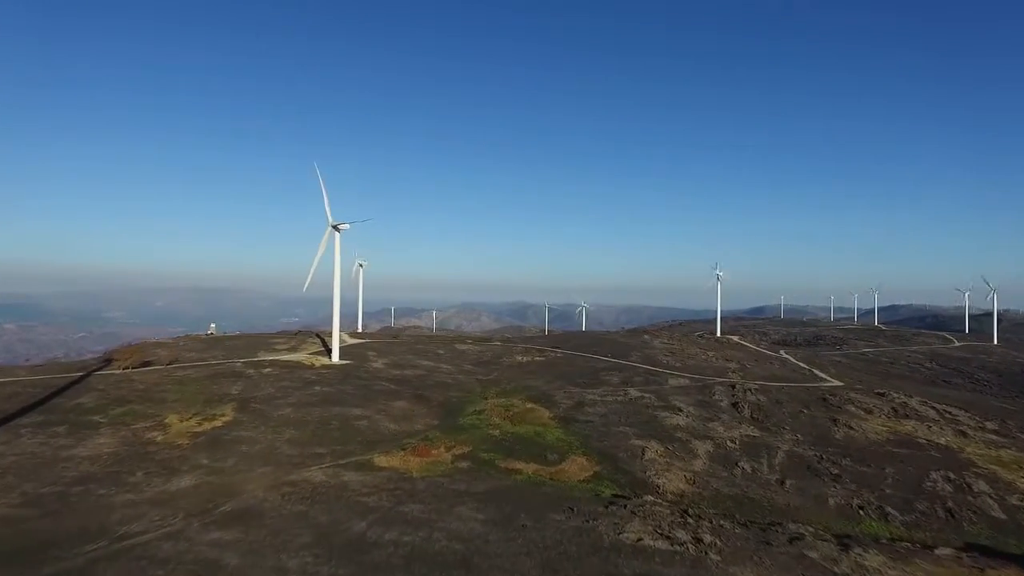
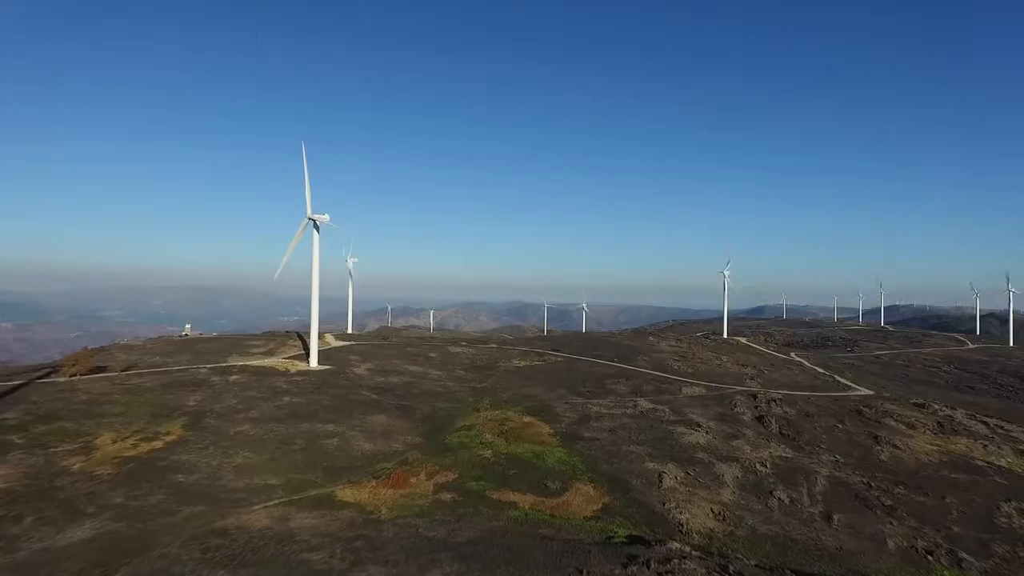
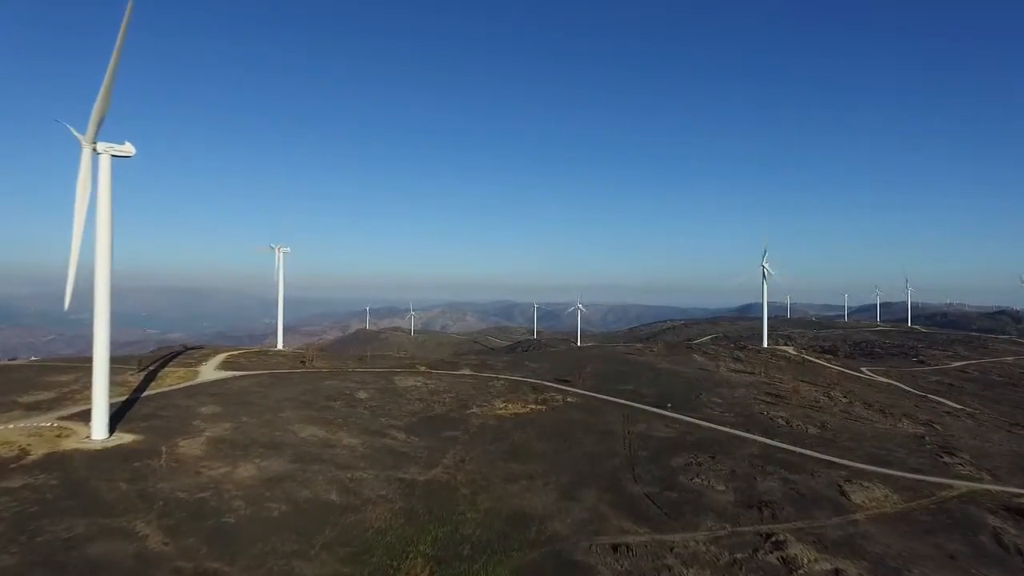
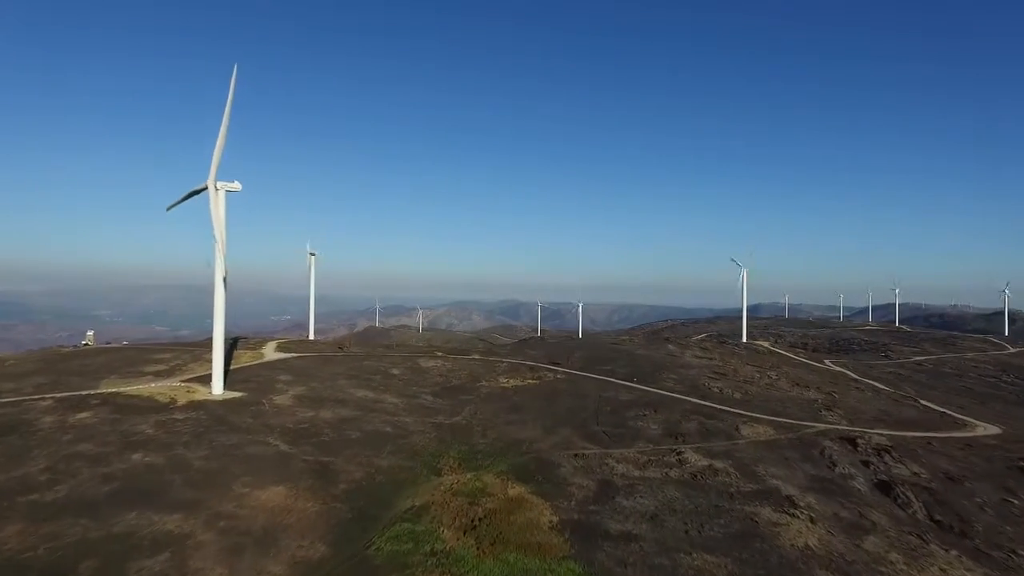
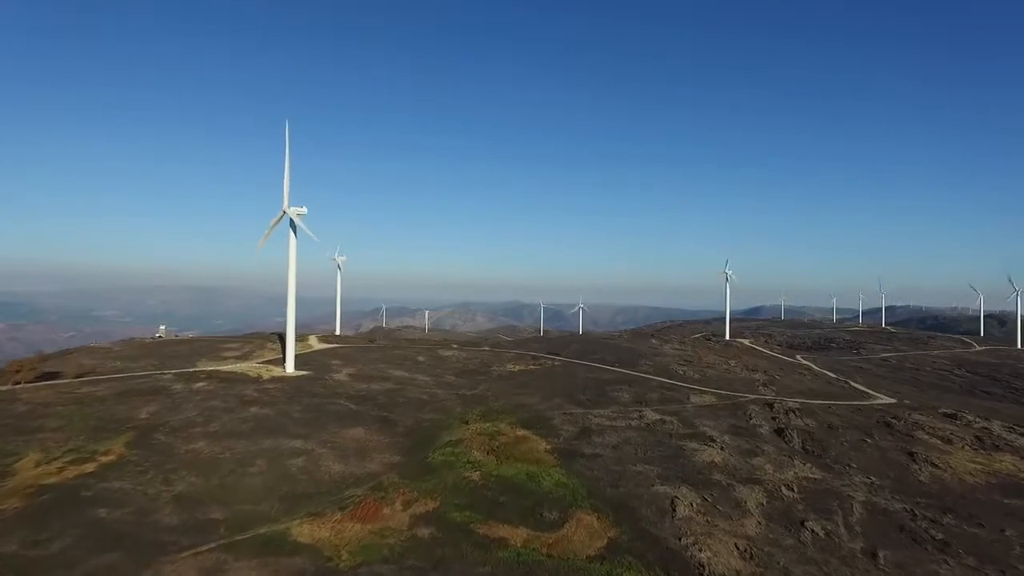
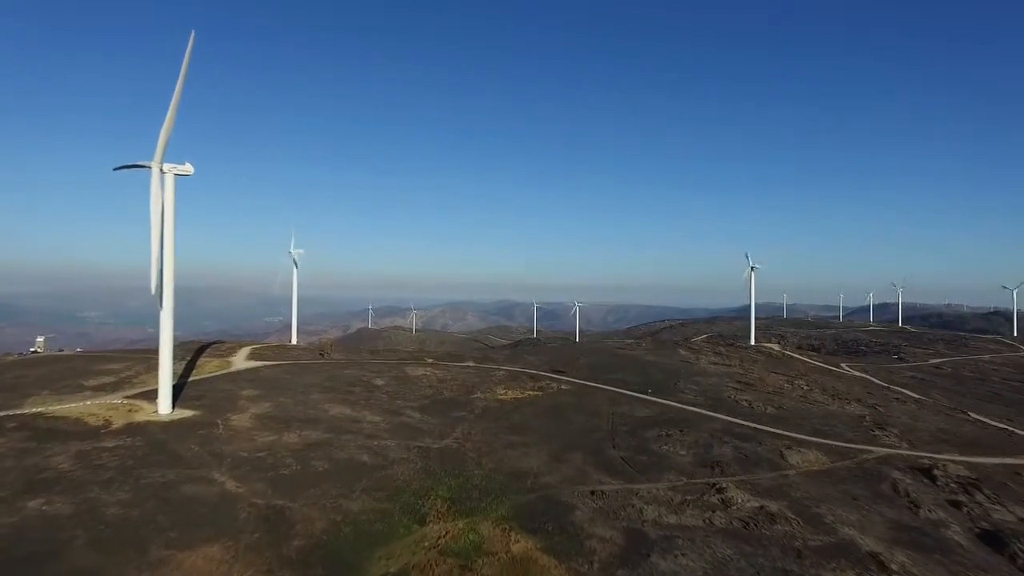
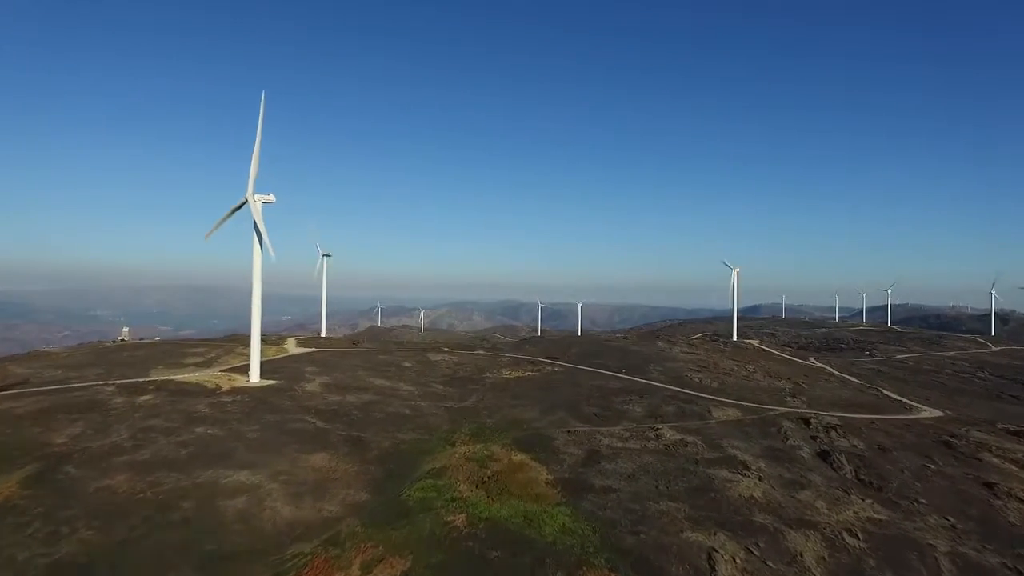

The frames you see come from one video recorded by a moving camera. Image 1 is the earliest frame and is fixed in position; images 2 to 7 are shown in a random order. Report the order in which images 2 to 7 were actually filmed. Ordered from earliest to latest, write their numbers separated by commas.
2, 5, 7, 4, 6, 3
